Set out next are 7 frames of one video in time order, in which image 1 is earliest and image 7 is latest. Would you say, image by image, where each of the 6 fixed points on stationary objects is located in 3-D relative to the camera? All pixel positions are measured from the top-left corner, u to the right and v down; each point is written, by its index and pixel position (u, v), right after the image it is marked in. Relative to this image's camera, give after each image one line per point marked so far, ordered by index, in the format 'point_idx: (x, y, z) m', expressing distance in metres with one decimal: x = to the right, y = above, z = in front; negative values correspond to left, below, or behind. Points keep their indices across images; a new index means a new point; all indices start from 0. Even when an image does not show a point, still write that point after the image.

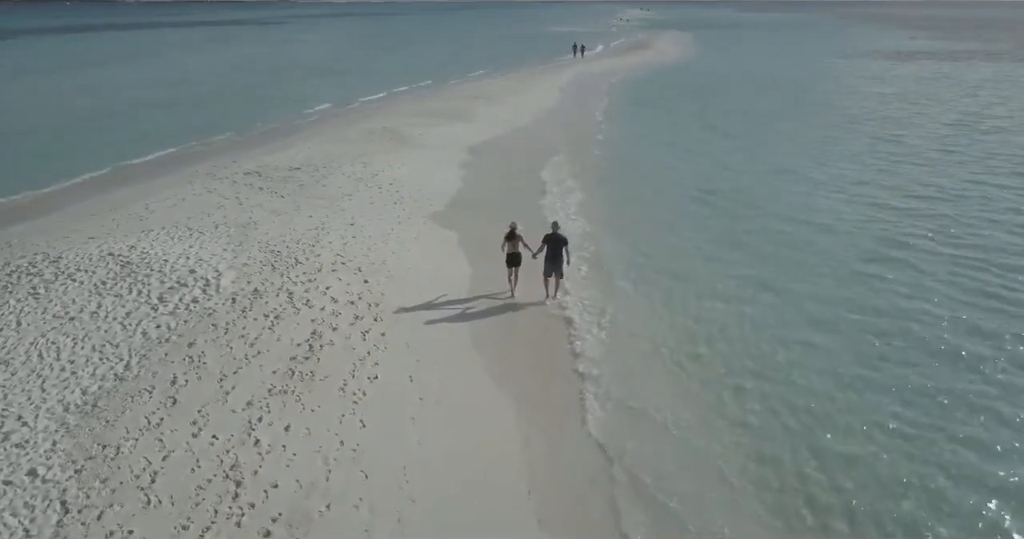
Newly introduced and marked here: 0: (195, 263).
0: (-5.1, +0.1, +11.7) m
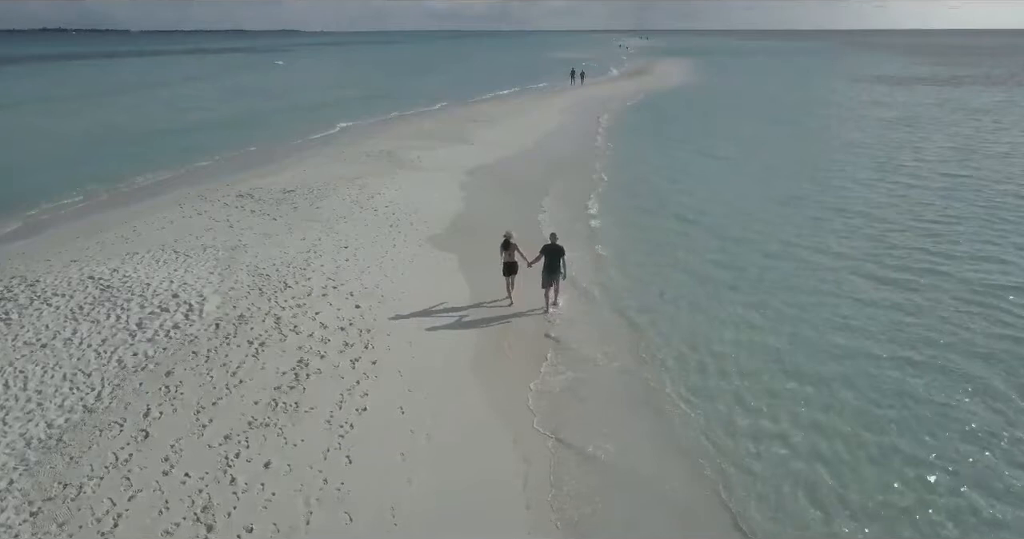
0: (-5.1, -0.3, +11.2) m
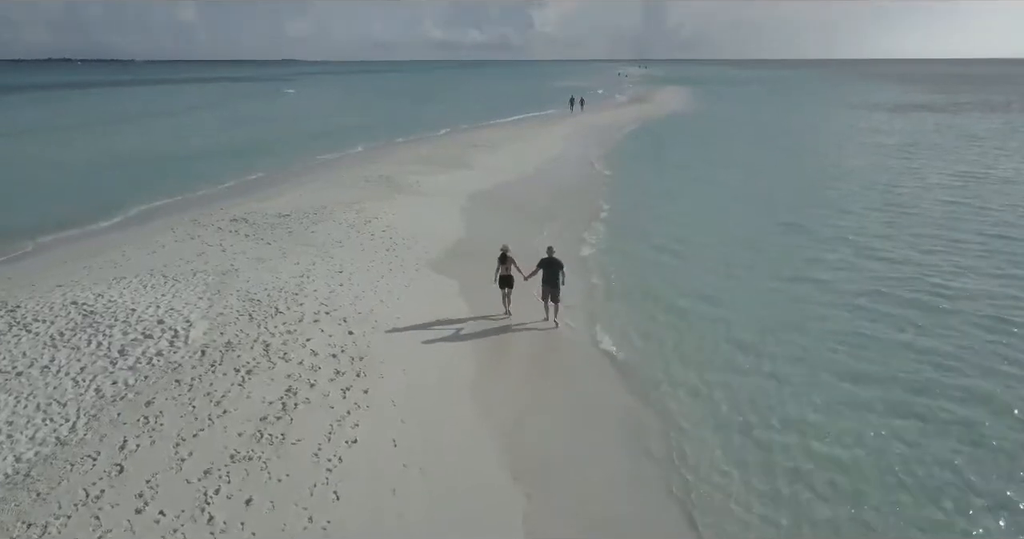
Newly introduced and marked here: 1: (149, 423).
0: (-5.1, -0.6, +10.8) m
1: (-3.9, -1.7, +7.9) m
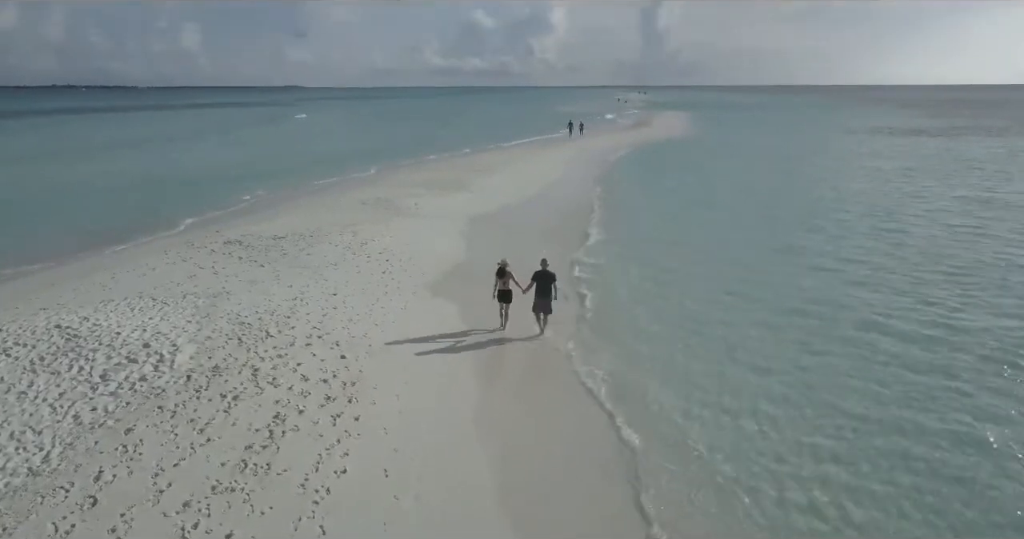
0: (-5.2, -0.9, +10.4) m
1: (-4.0, -1.9, +7.5) m
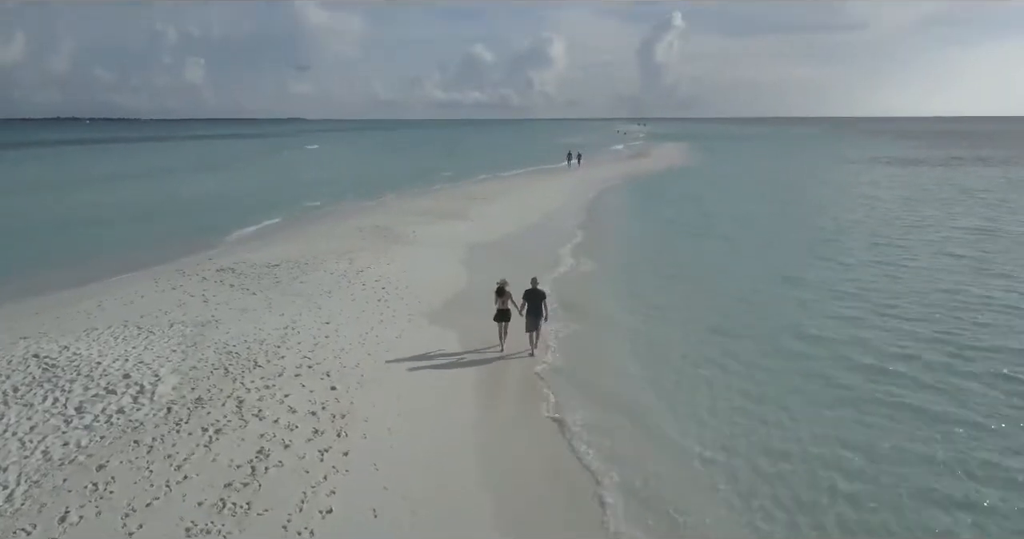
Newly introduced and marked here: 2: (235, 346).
0: (-5.2, -1.3, +10.0) m
1: (-4.0, -2.1, +7.0) m
2: (-4.3, -1.2, +11.3) m
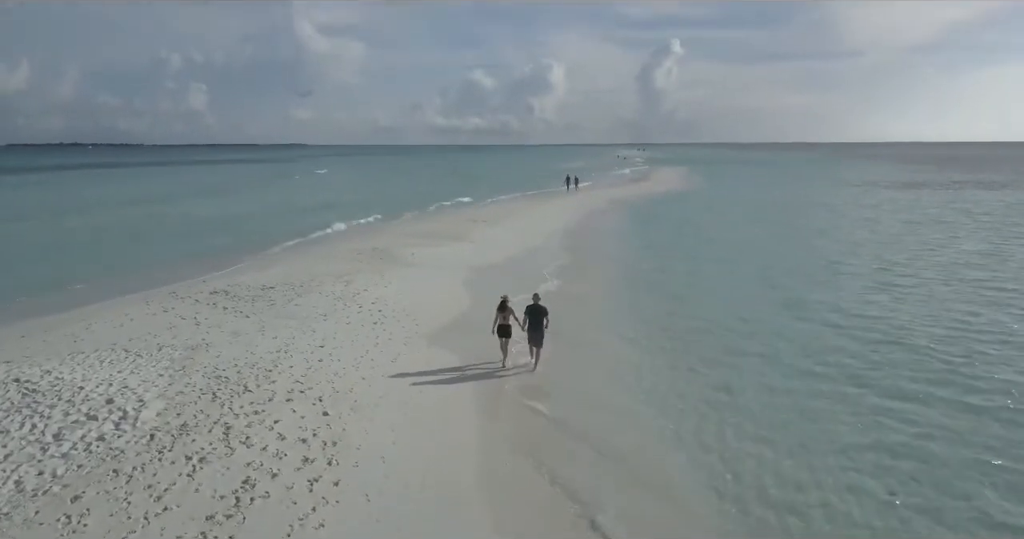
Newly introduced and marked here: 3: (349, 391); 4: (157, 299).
0: (-5.2, -1.6, +9.6) m
1: (-4.0, -2.3, +6.6) m
2: (-4.3, -1.5, +10.9) m
3: (-2.4, -1.8, +10.6) m
4: (-7.8, -0.6, +16.0) m
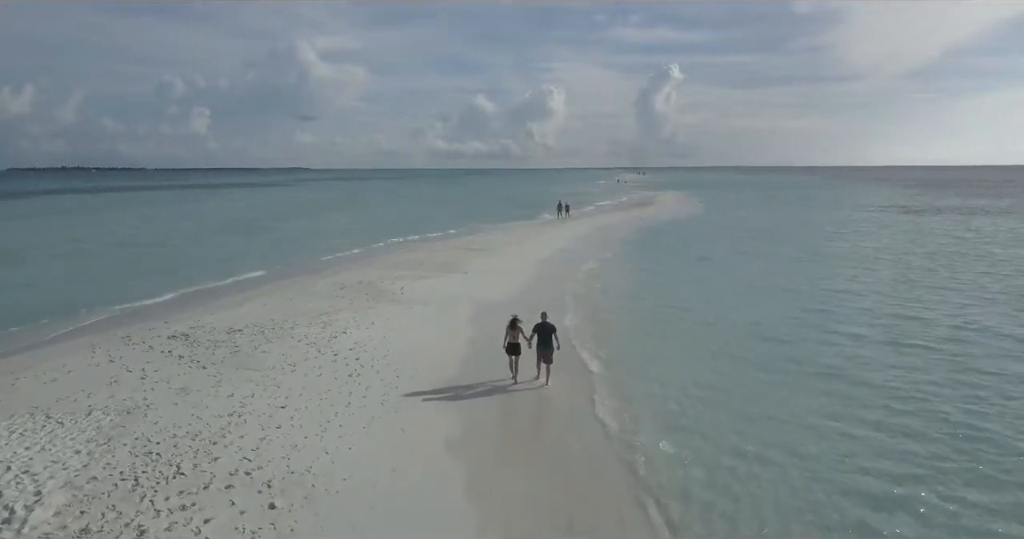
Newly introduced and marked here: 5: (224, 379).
0: (-5.3, -2.2, +7.7) m
1: (-4.1, -2.8, +4.7) m
2: (-4.4, -2.2, +9.1) m
3: (-2.5, -2.4, +8.7) m
4: (-7.8, -1.5, +14.2) m
5: (-4.7, -1.8, +12.0) m
